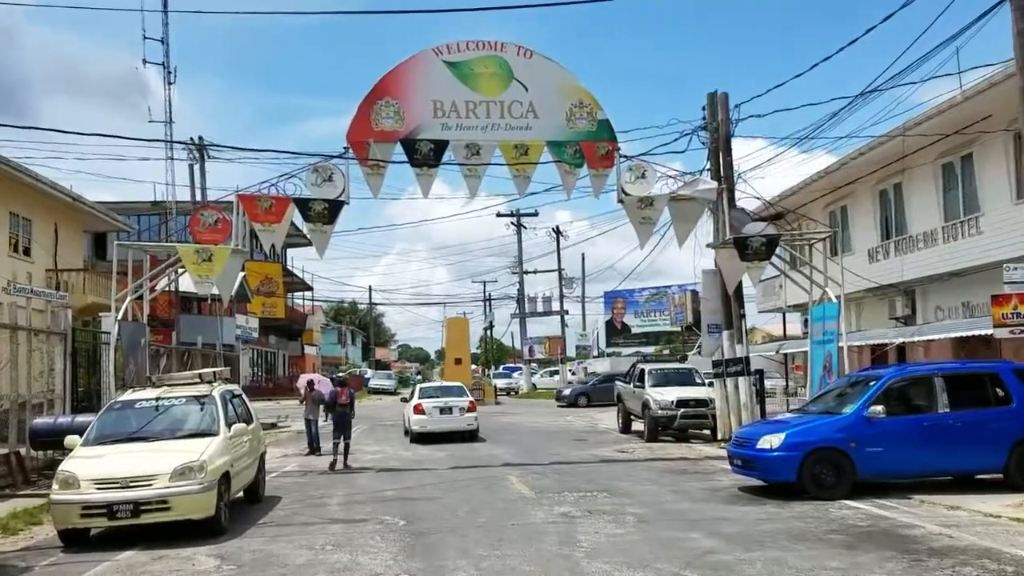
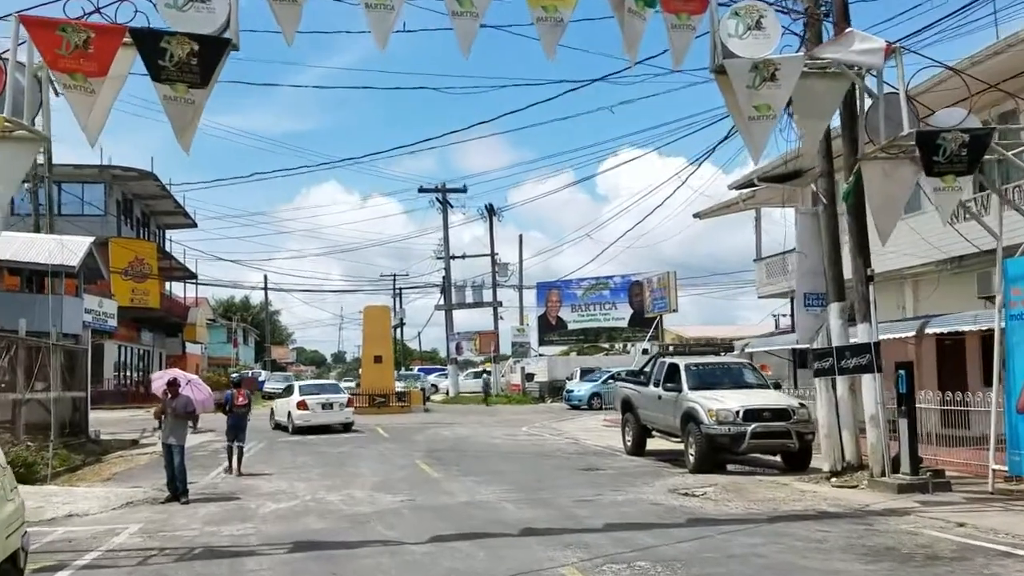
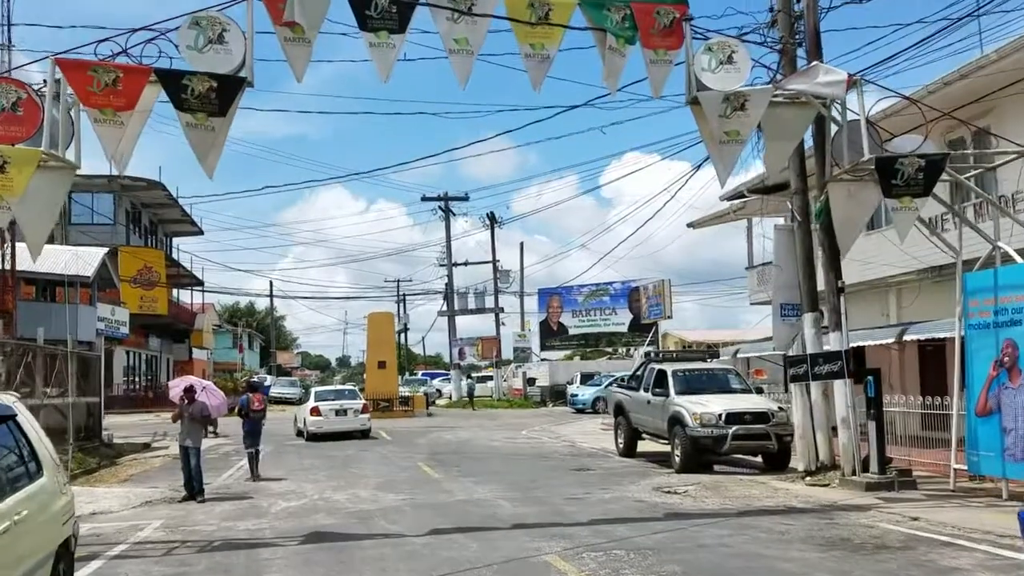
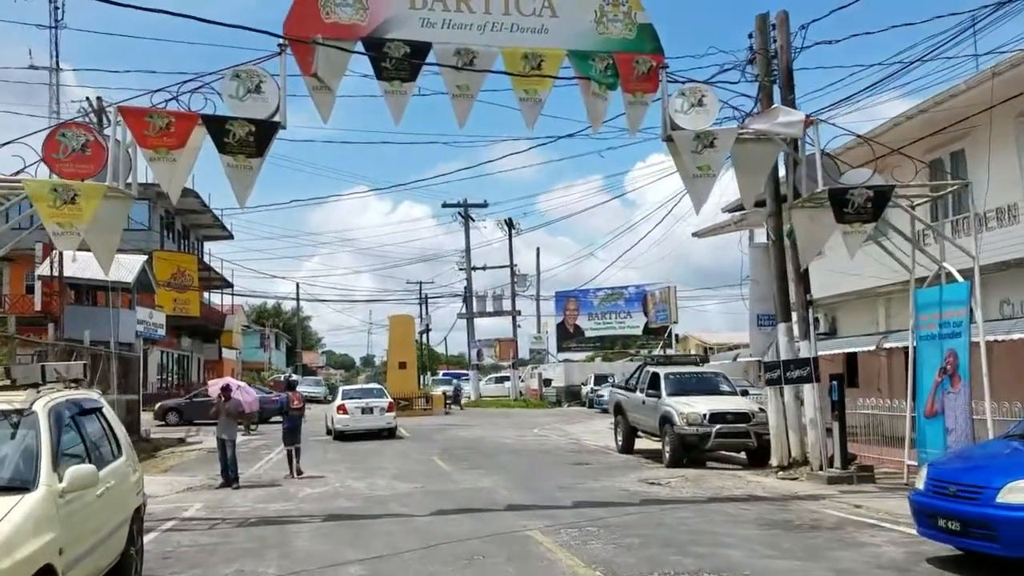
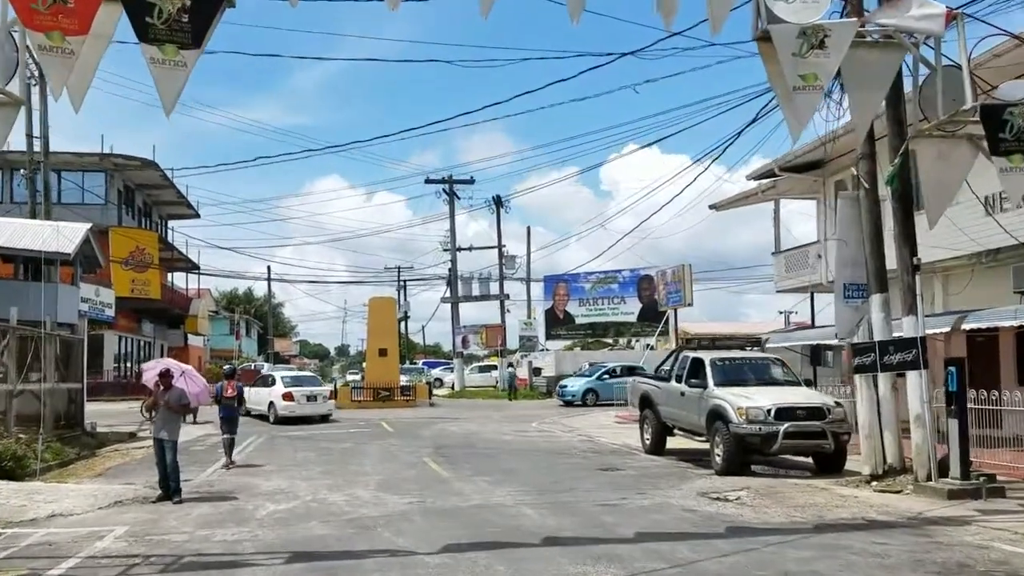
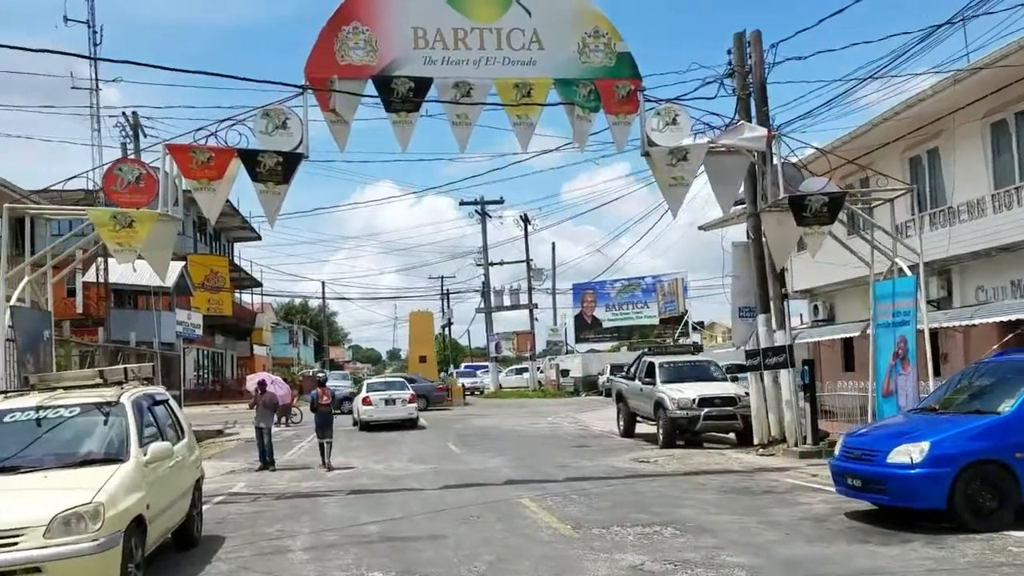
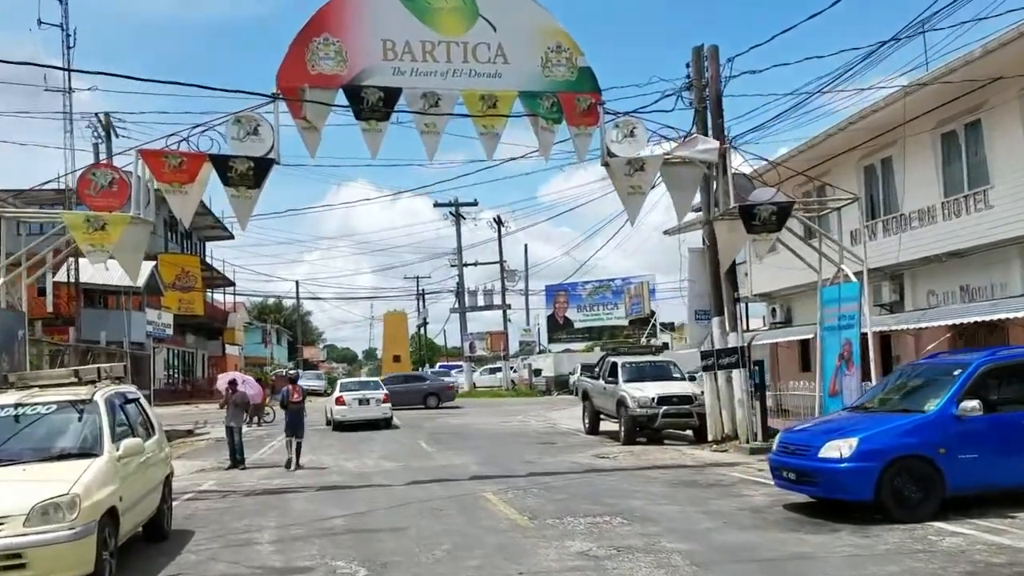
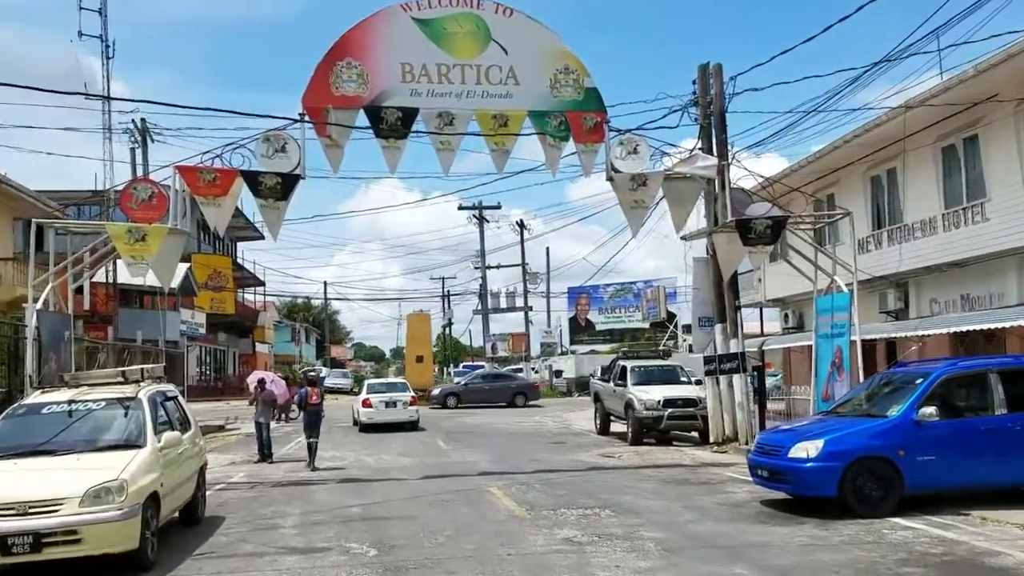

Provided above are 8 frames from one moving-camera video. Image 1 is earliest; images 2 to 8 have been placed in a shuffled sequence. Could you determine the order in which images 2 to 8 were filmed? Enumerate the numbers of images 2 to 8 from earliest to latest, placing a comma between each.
8, 7, 6, 4, 3, 2, 5
